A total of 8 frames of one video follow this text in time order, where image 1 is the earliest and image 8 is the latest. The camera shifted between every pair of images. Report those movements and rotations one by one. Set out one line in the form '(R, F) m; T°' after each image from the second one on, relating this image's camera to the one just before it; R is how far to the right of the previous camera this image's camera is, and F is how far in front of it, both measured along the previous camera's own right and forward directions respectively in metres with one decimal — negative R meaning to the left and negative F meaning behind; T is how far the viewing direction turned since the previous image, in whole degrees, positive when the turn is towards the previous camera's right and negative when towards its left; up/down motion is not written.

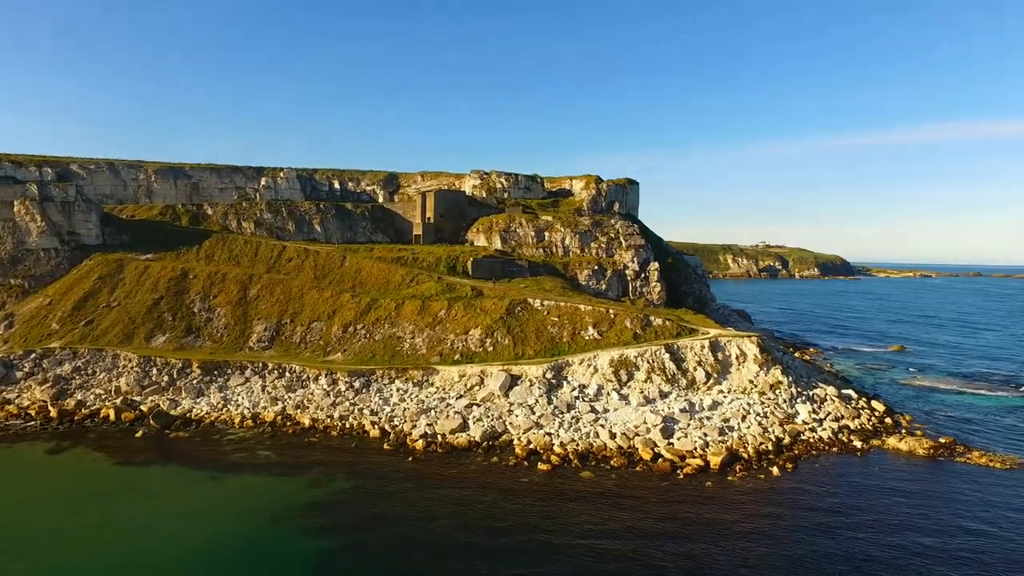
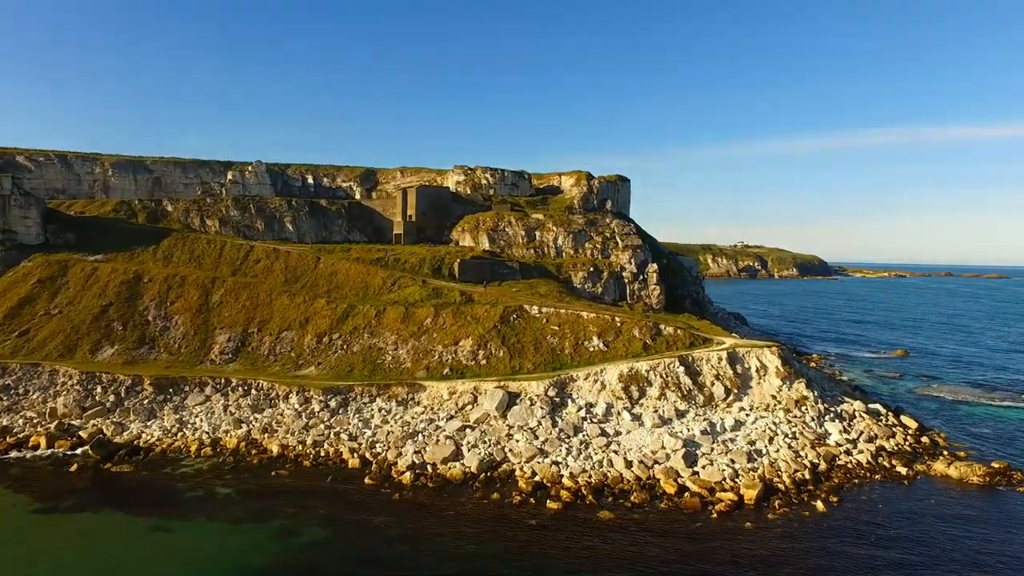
(-1.1, +4.8) m; +2°
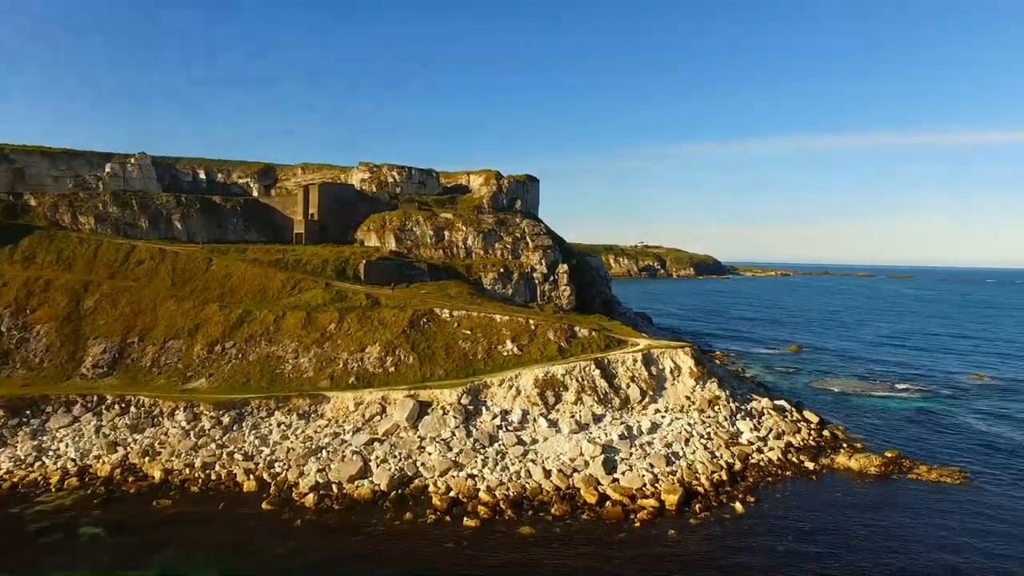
(-0.3, +1.7) m; +8°
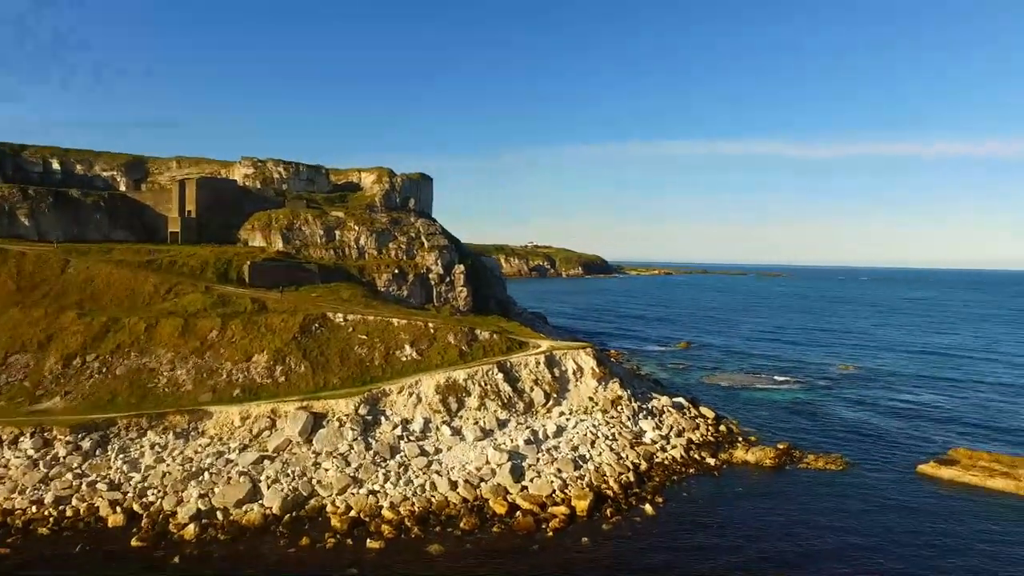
(-0.5, +1.4) m; +9°
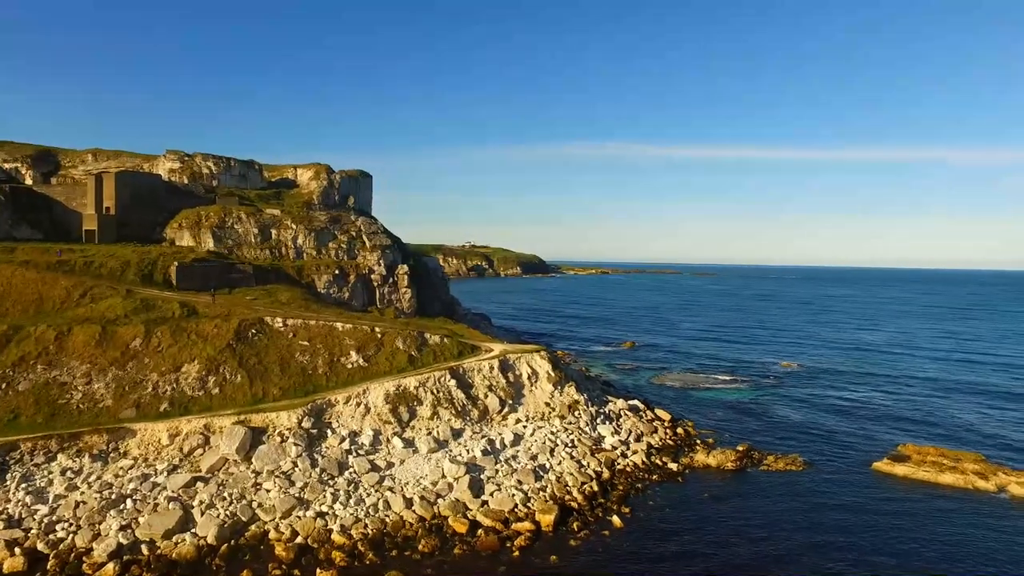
(-0.8, +1.8) m; +5°
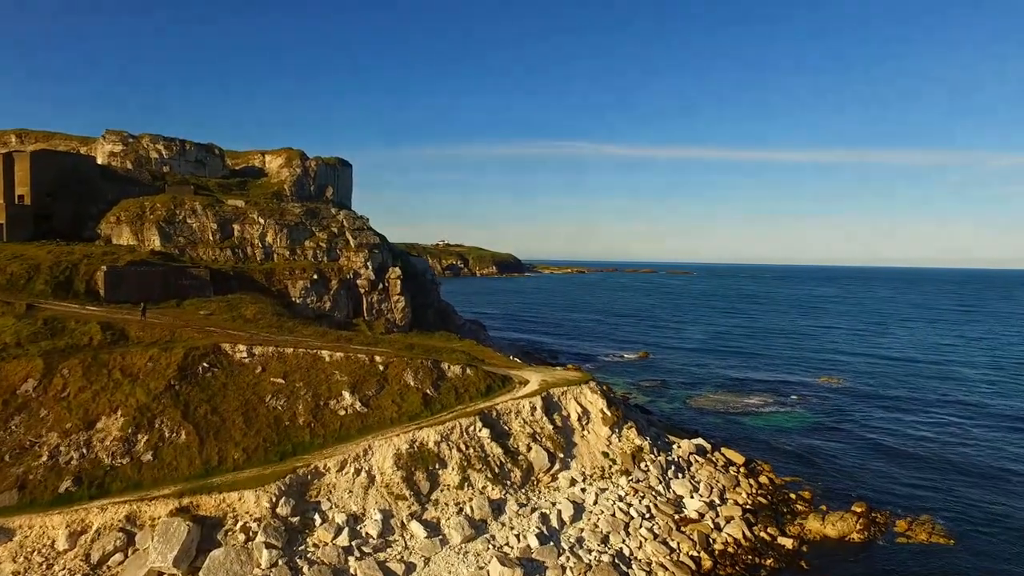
(-3.0, +9.5) m; +2°
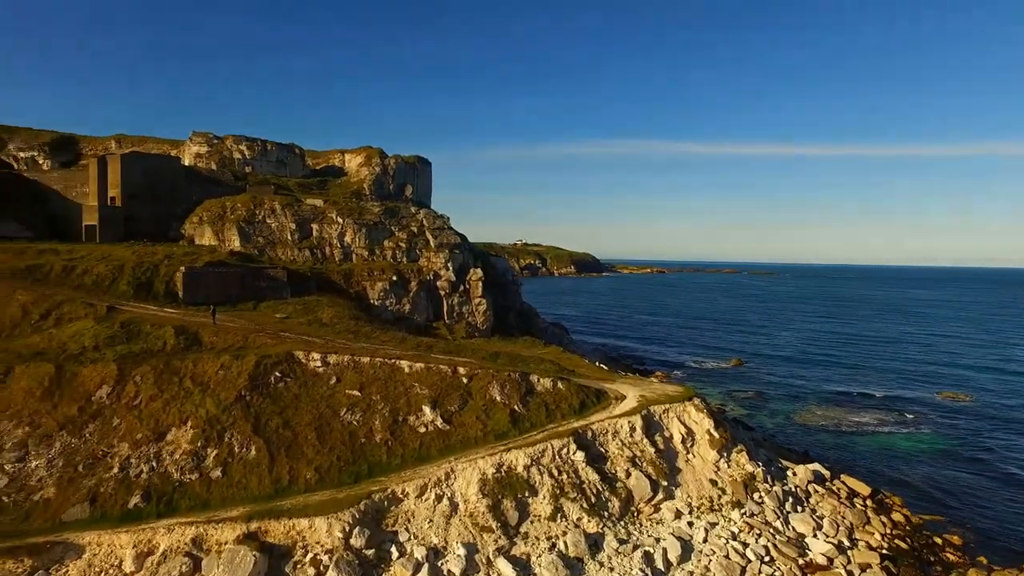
(-0.7, +2.6) m; -6°
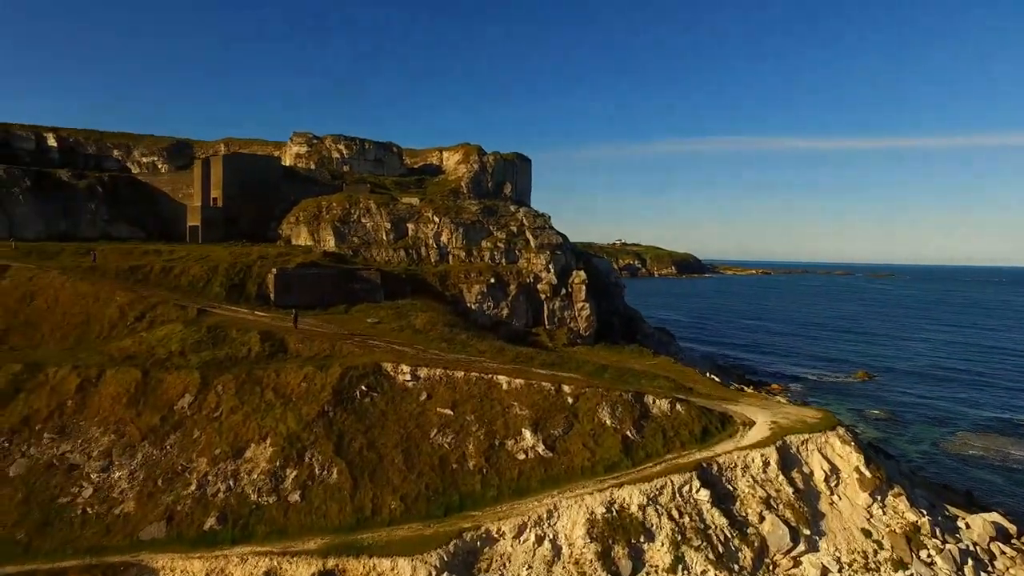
(-0.4, +2.8) m; -8°
